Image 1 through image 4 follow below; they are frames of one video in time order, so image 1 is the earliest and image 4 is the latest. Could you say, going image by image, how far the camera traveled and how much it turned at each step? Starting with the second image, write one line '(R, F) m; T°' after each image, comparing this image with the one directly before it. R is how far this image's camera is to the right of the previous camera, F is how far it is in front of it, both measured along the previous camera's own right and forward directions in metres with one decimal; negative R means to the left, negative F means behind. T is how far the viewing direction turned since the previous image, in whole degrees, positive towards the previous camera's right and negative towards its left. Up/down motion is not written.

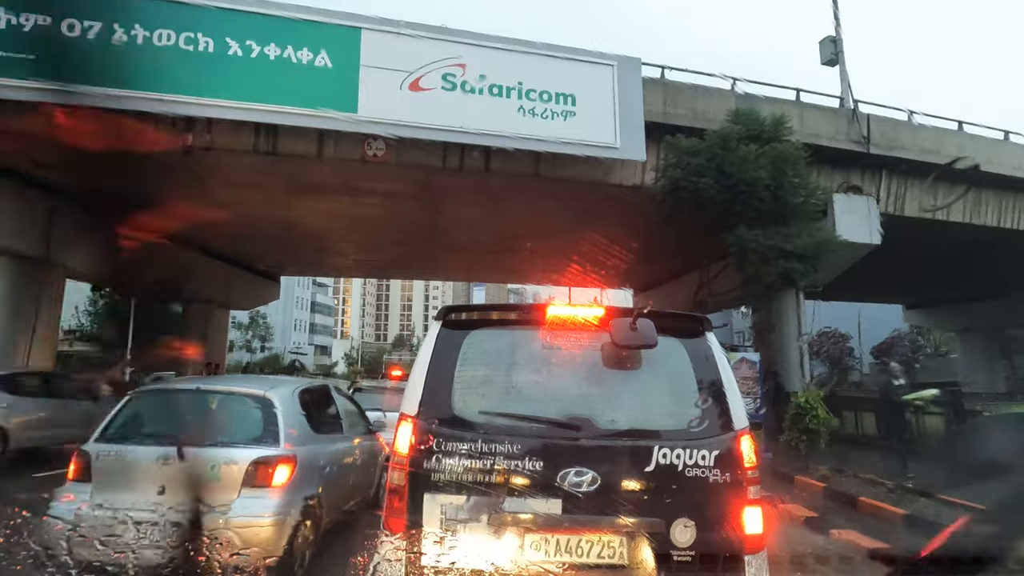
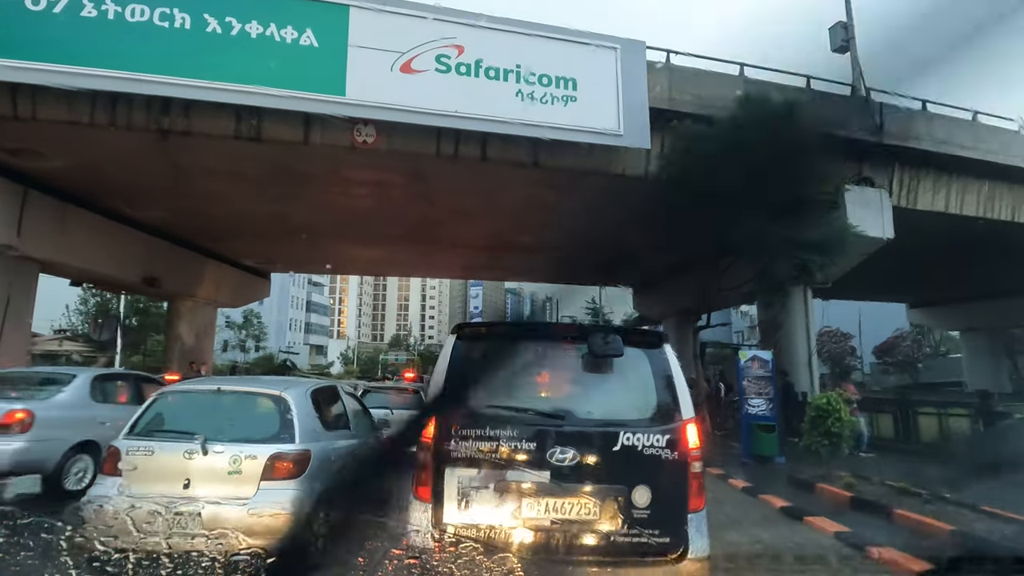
(0.0, +0.7) m; 0°
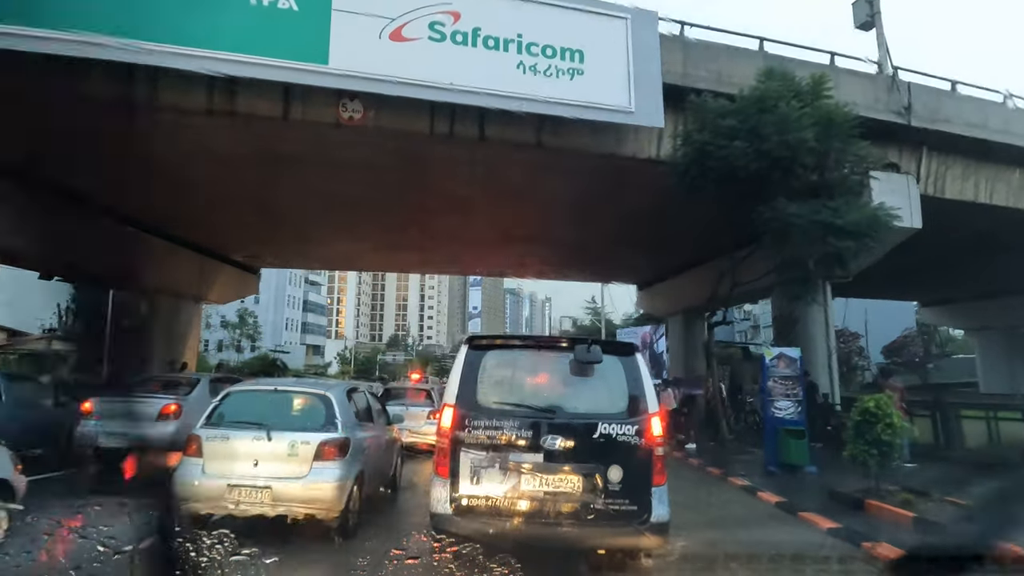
(0.0, +1.1) m; 0°
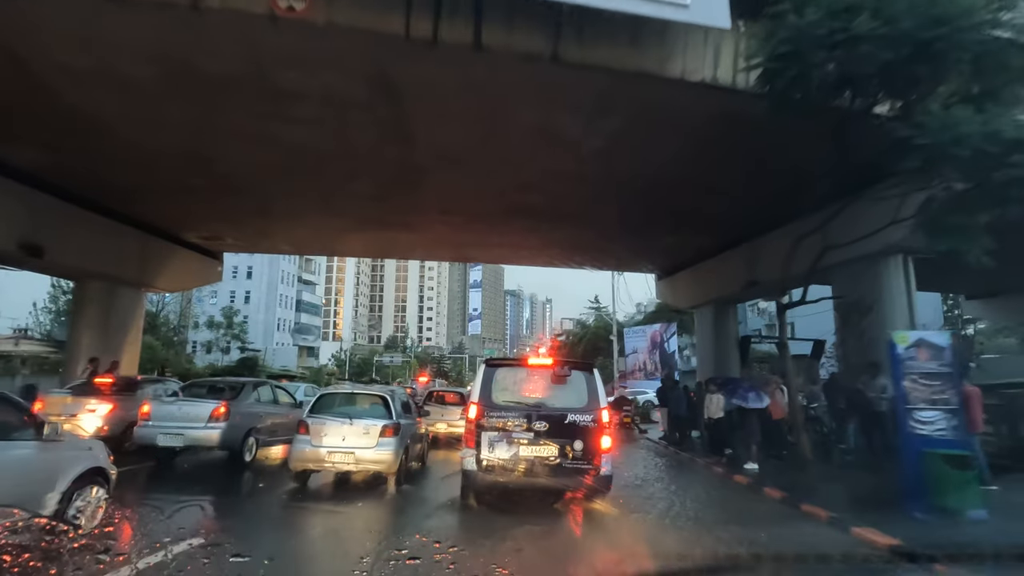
(-0.1, +3.4) m; 0°
